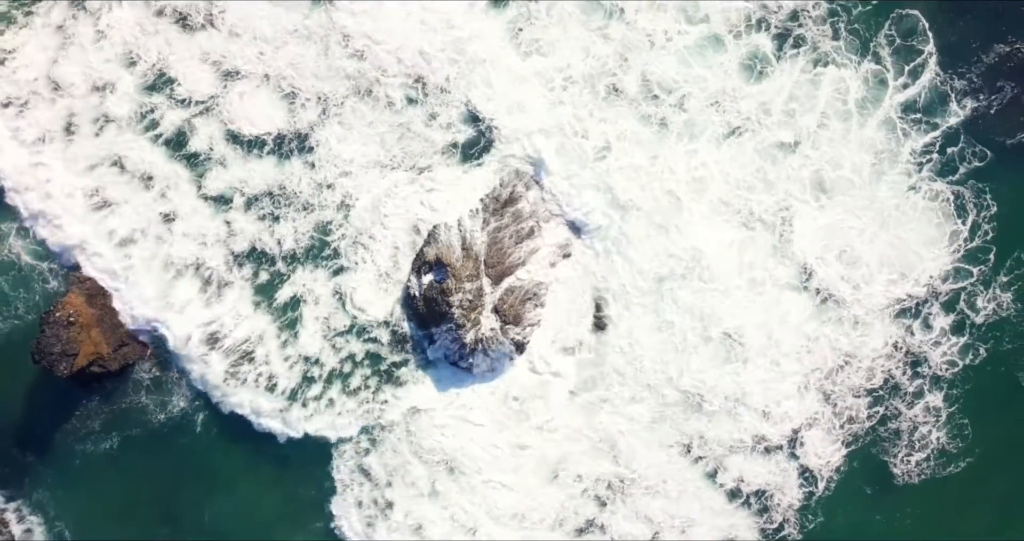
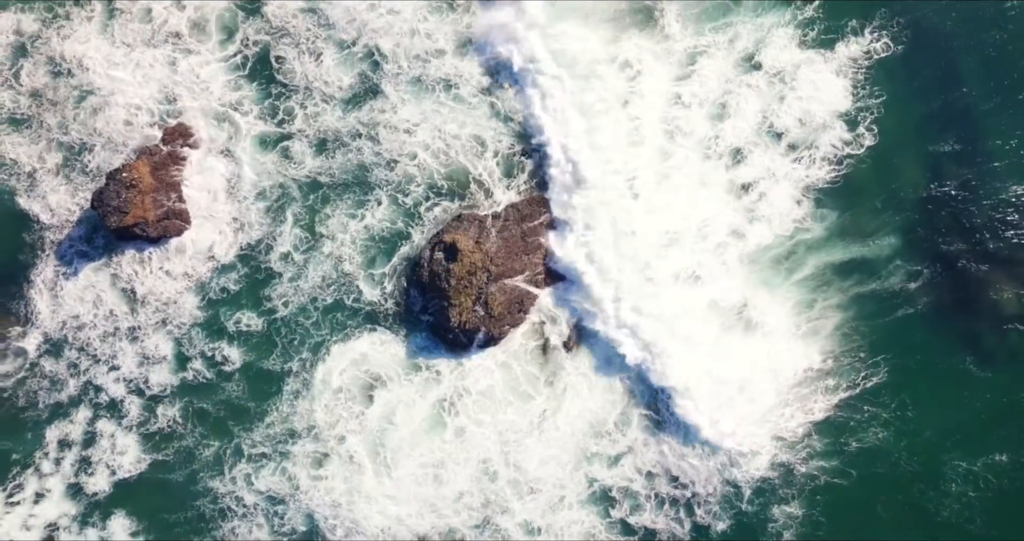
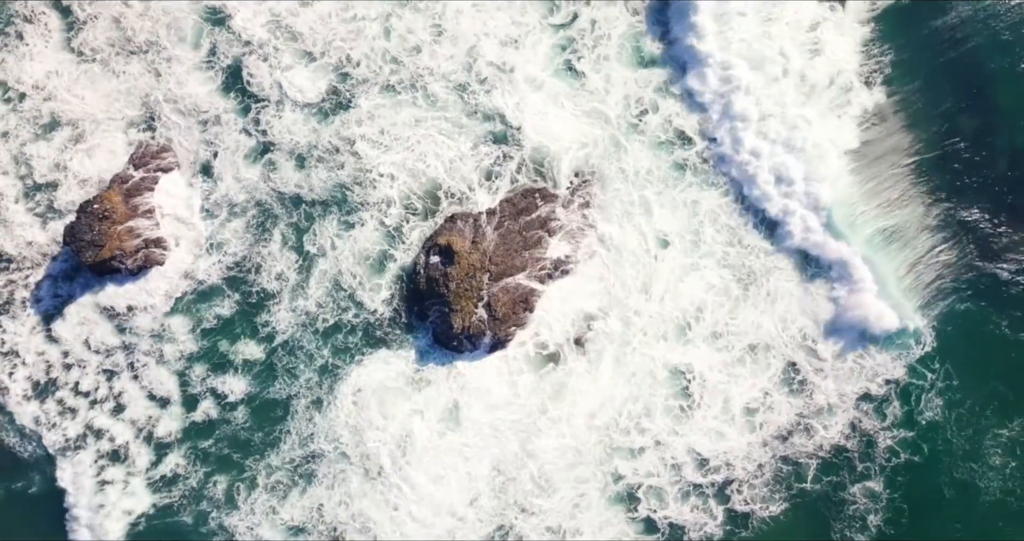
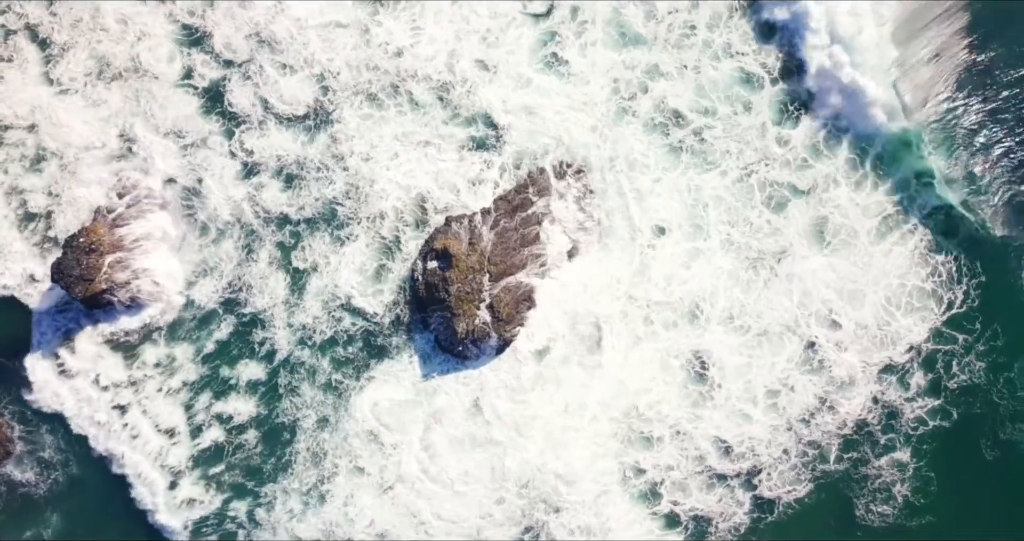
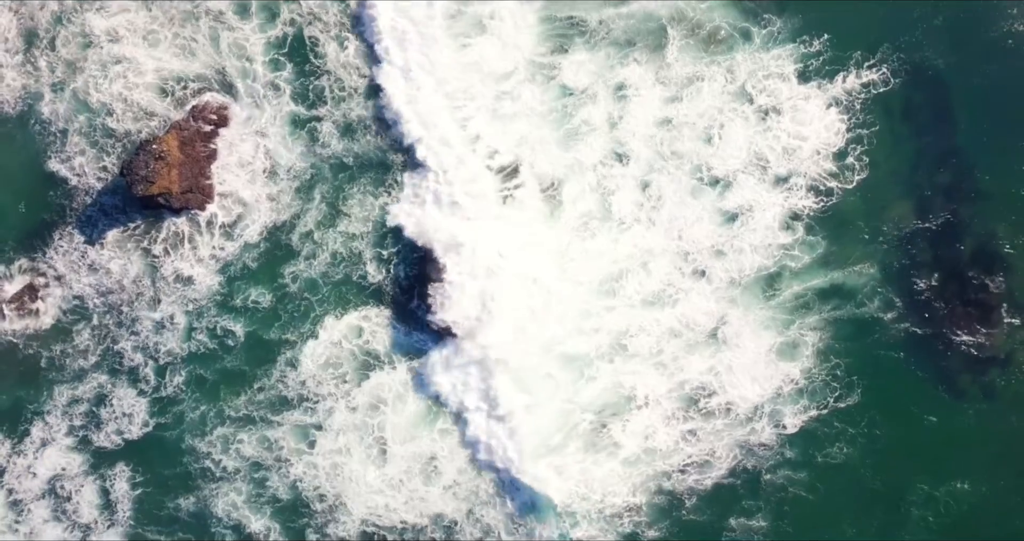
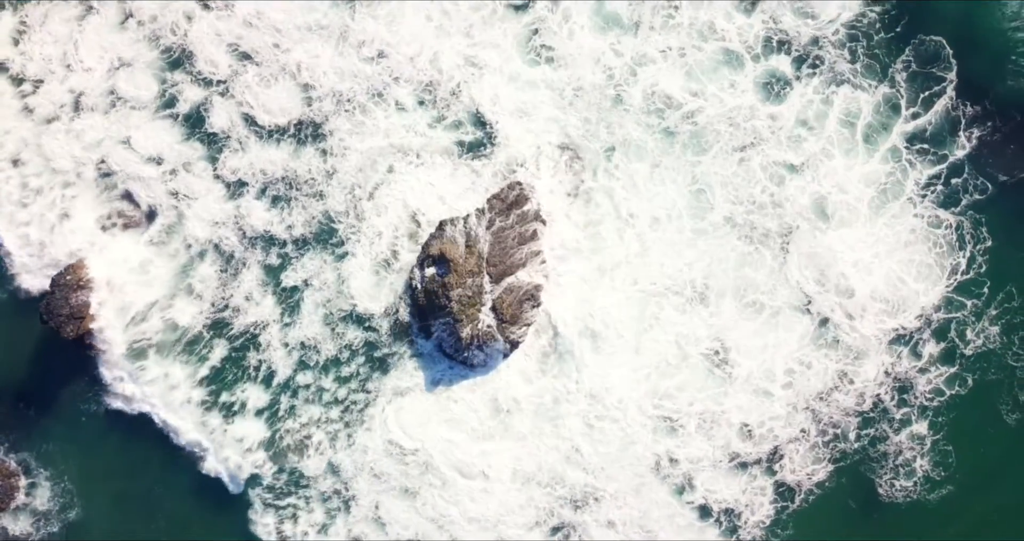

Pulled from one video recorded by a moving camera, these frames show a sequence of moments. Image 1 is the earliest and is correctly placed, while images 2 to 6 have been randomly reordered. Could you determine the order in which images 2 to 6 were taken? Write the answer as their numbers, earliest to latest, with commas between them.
6, 4, 3, 2, 5
